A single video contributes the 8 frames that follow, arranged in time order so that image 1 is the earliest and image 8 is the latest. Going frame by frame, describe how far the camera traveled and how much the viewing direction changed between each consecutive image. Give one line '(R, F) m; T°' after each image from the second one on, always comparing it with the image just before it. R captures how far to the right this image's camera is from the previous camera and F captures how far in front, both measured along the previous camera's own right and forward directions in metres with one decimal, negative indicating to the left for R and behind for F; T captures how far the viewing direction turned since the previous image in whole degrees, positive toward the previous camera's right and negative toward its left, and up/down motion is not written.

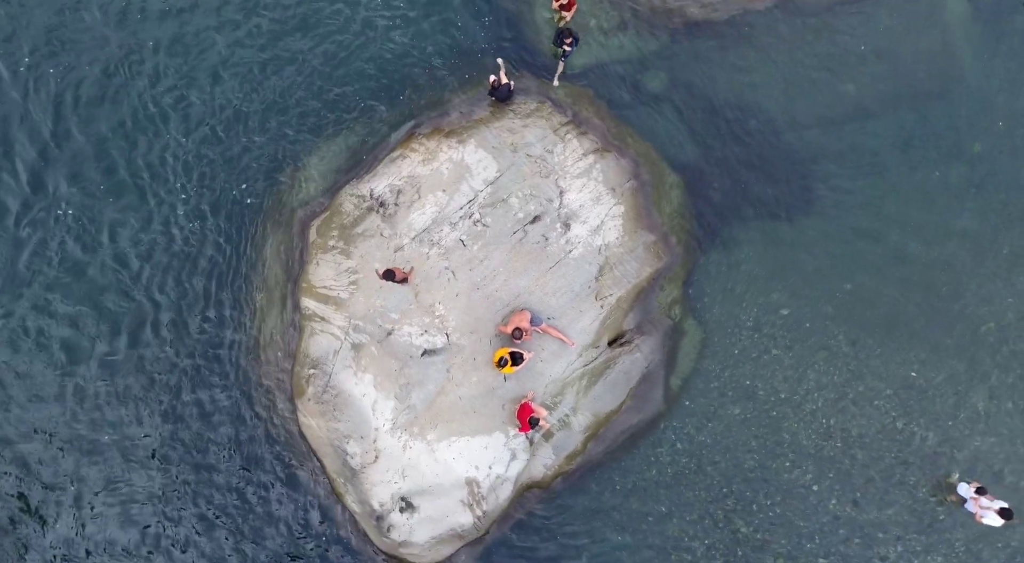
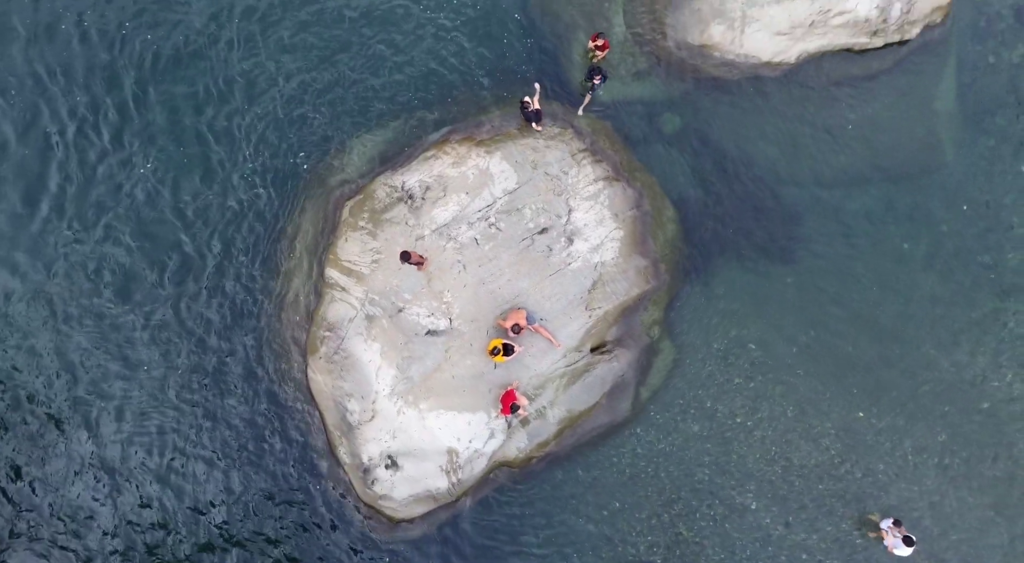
(0.0, -2.3) m; 0°
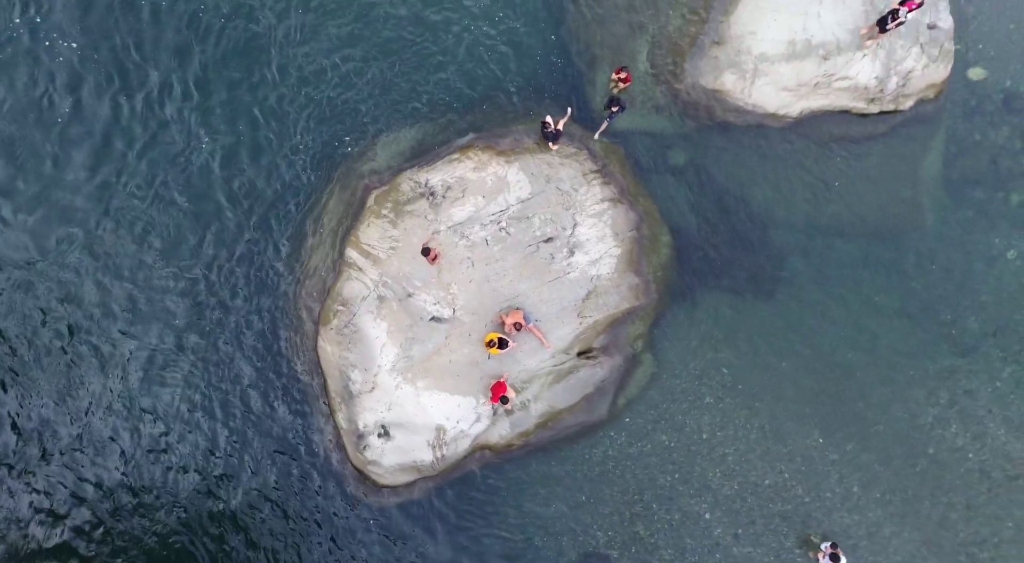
(0.0, -2.0) m; 0°
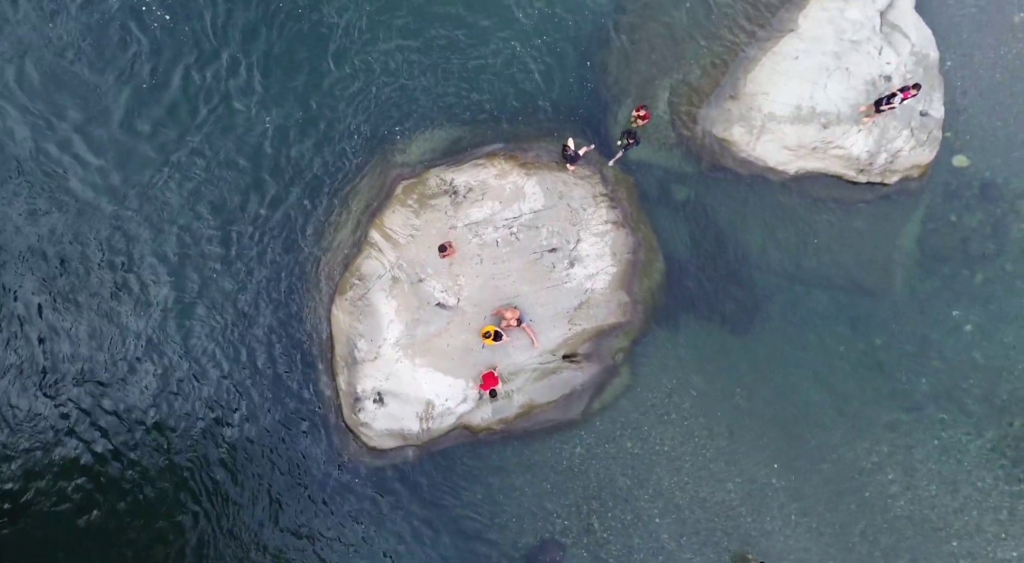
(0.0, -2.3) m; 0°
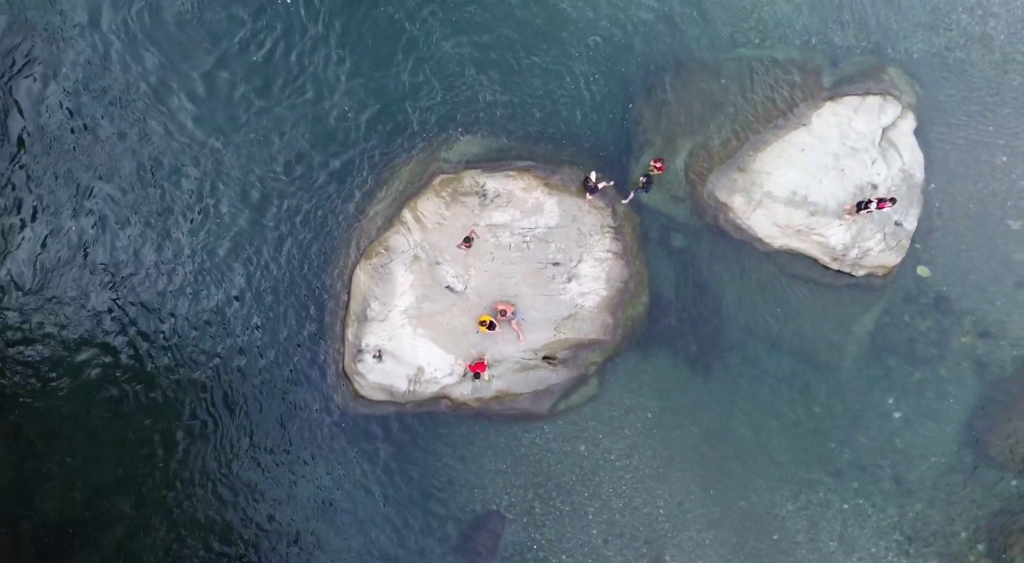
(0.0, -3.5) m; 0°
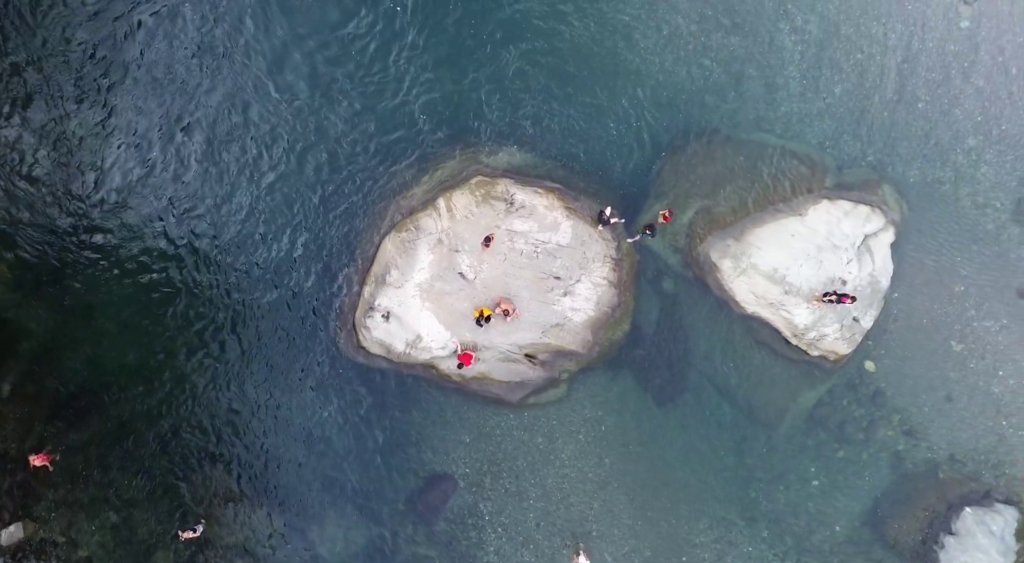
(0.0, -3.9) m; 0°
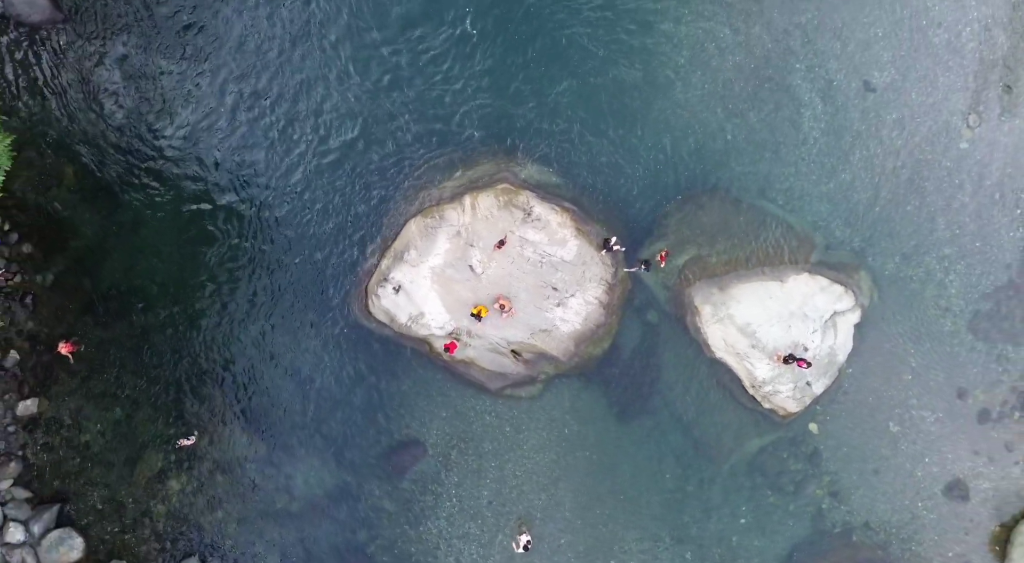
(0.0, -3.4) m; 0°
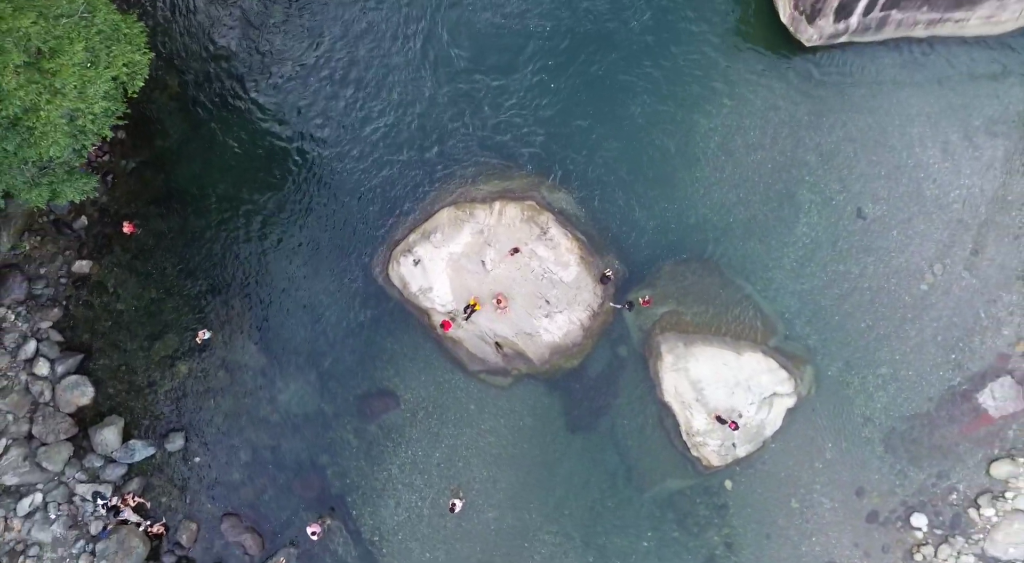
(+0.1, -5.3) m; 0°
